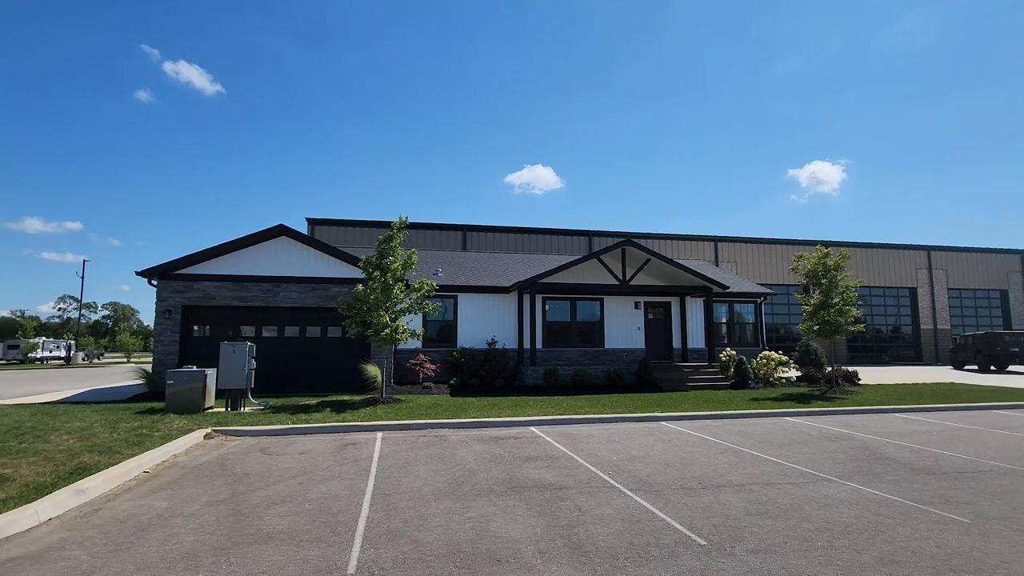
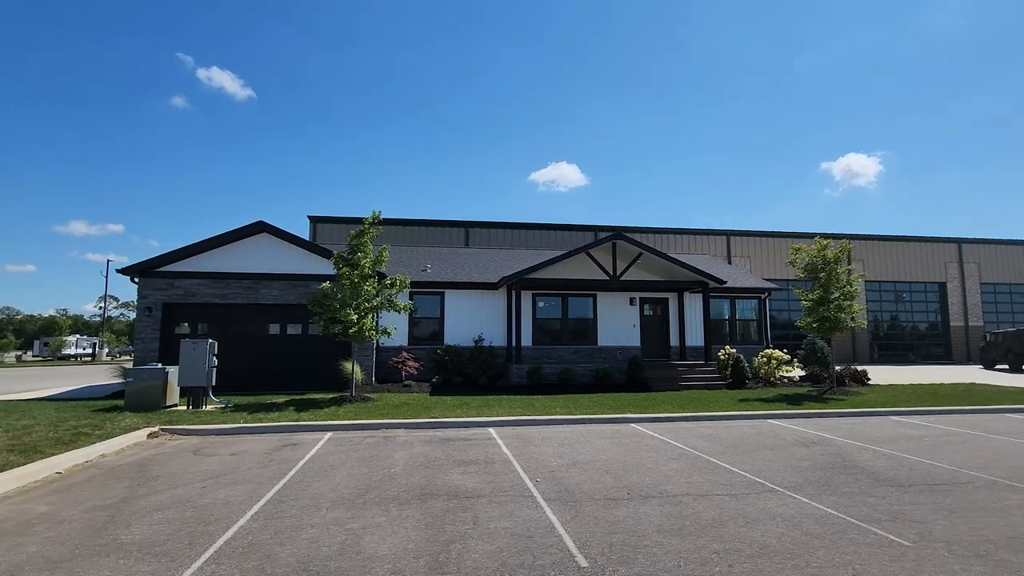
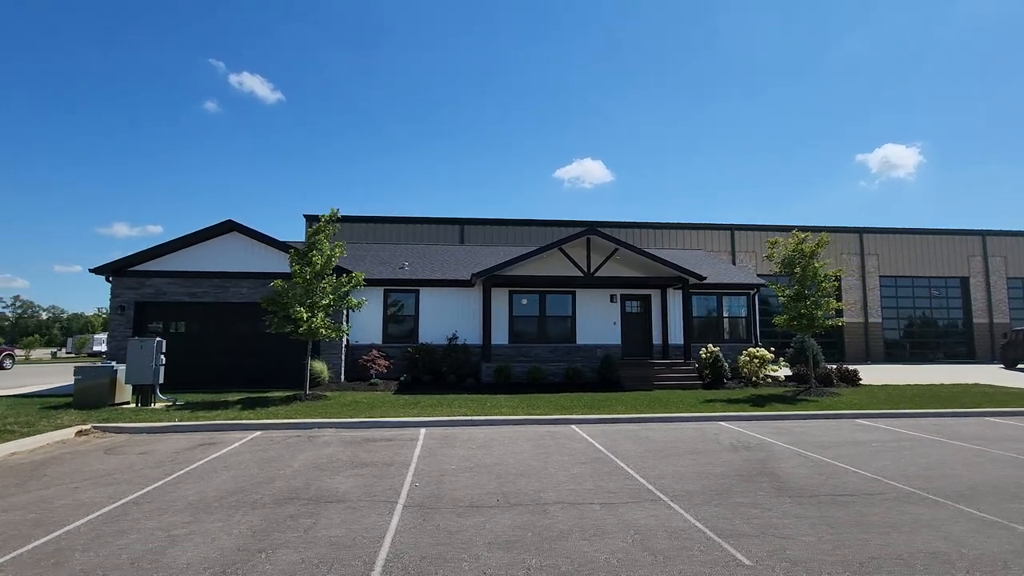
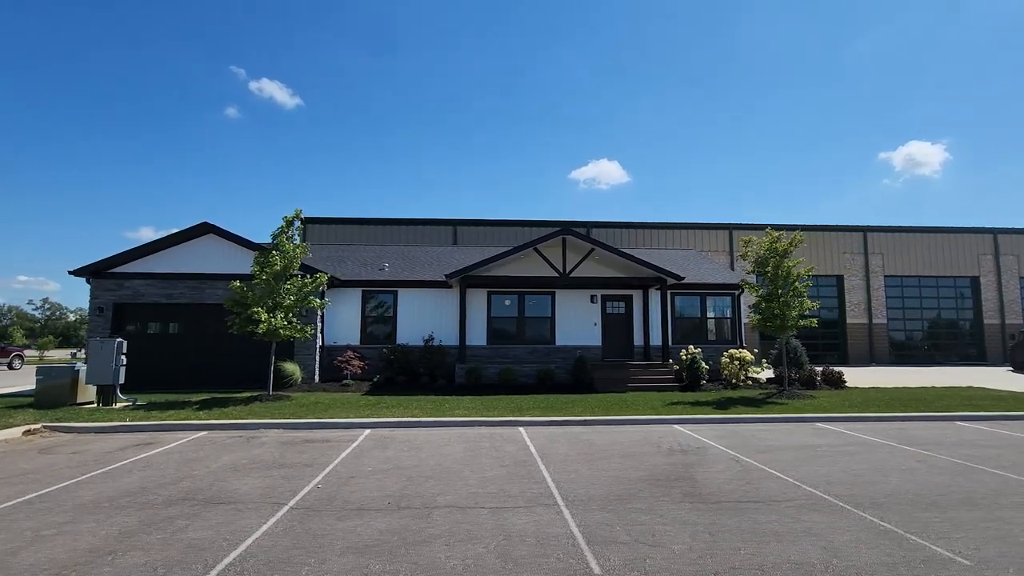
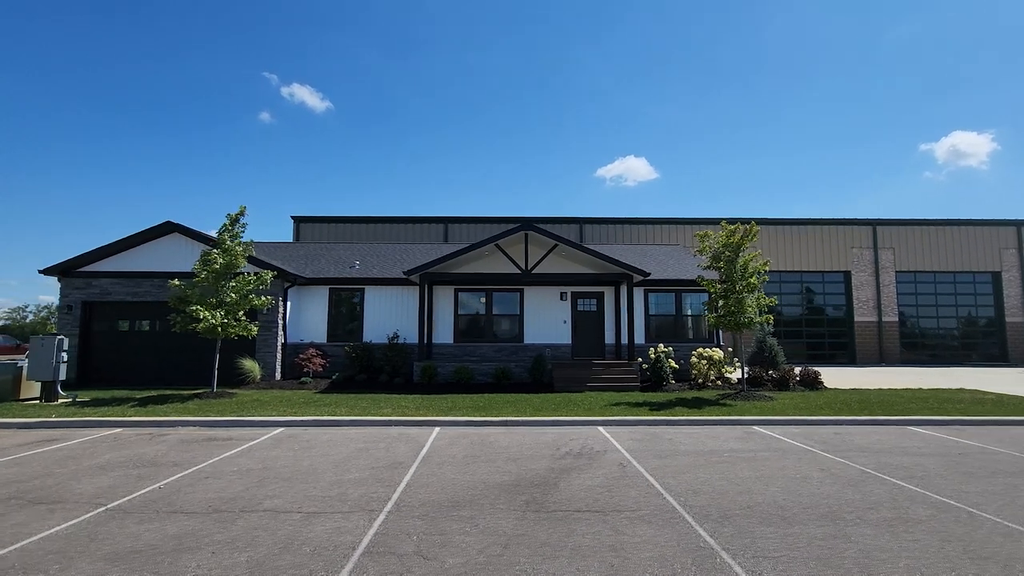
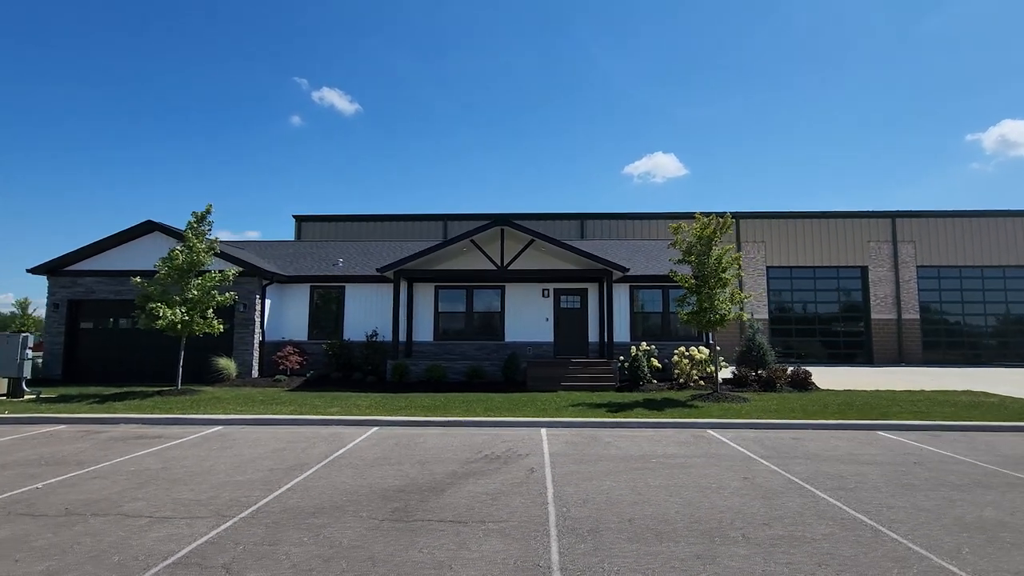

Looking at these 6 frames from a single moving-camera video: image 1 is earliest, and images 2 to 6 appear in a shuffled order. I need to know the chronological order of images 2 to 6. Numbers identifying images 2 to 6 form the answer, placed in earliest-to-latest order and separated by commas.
2, 3, 4, 5, 6
